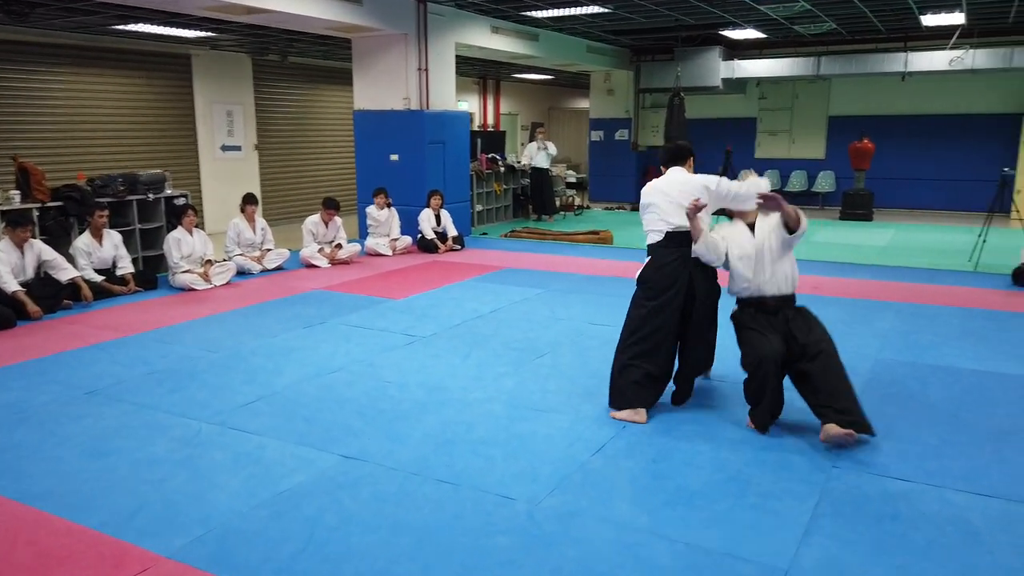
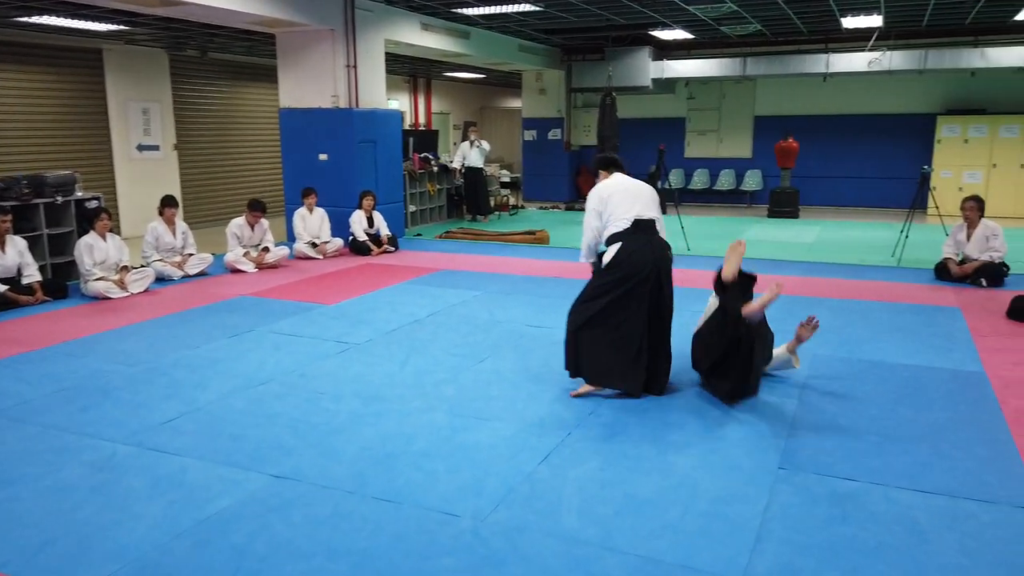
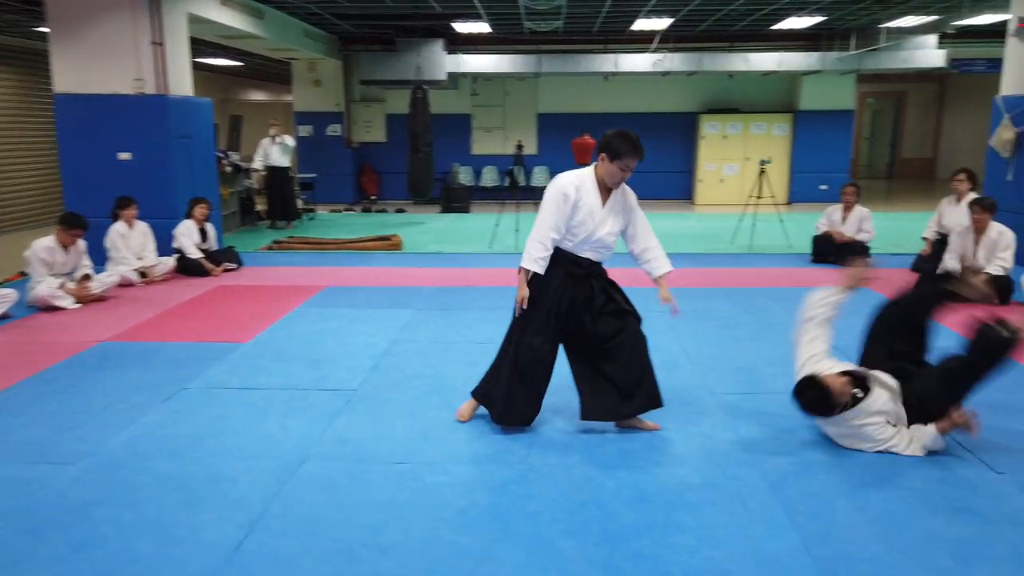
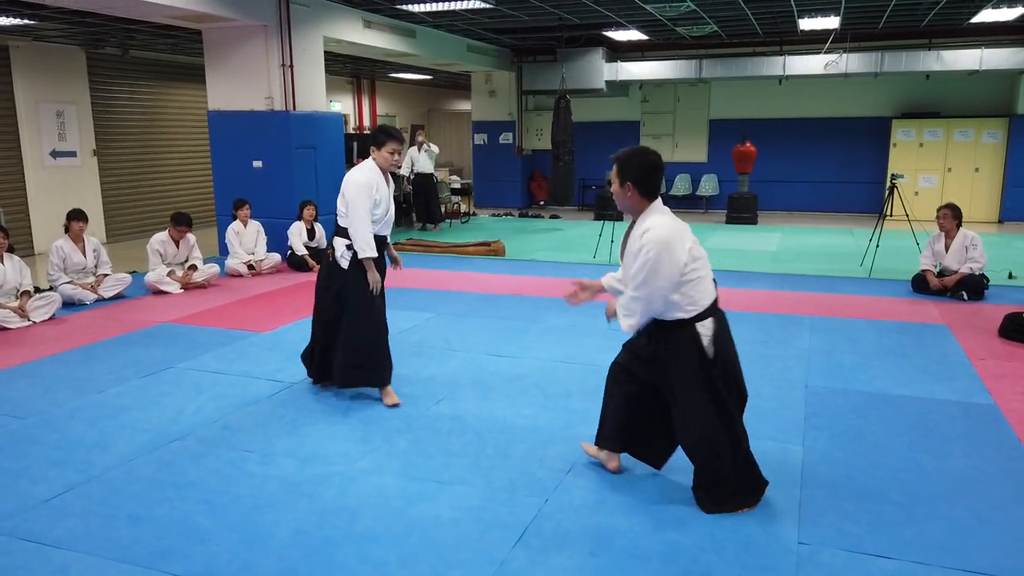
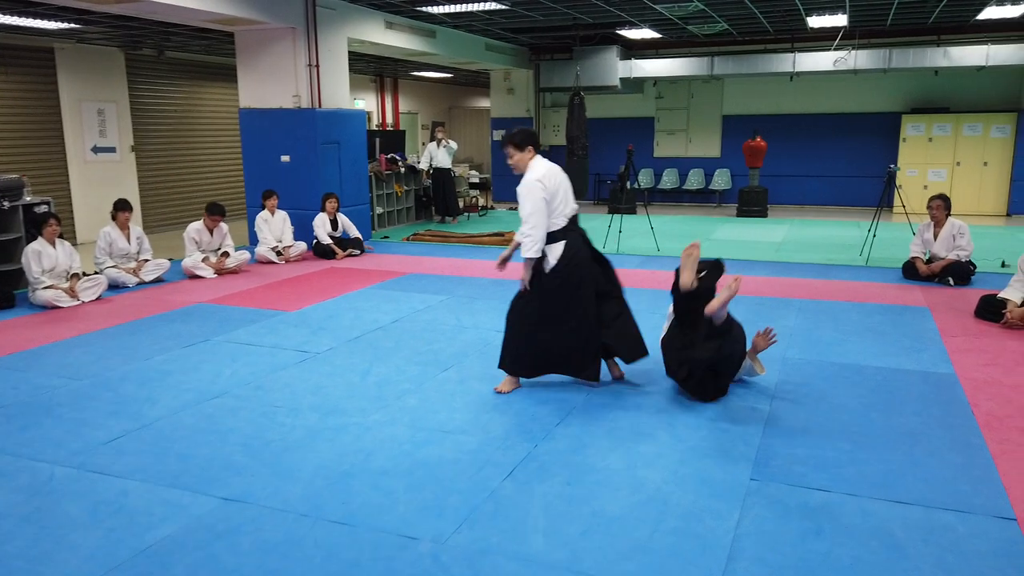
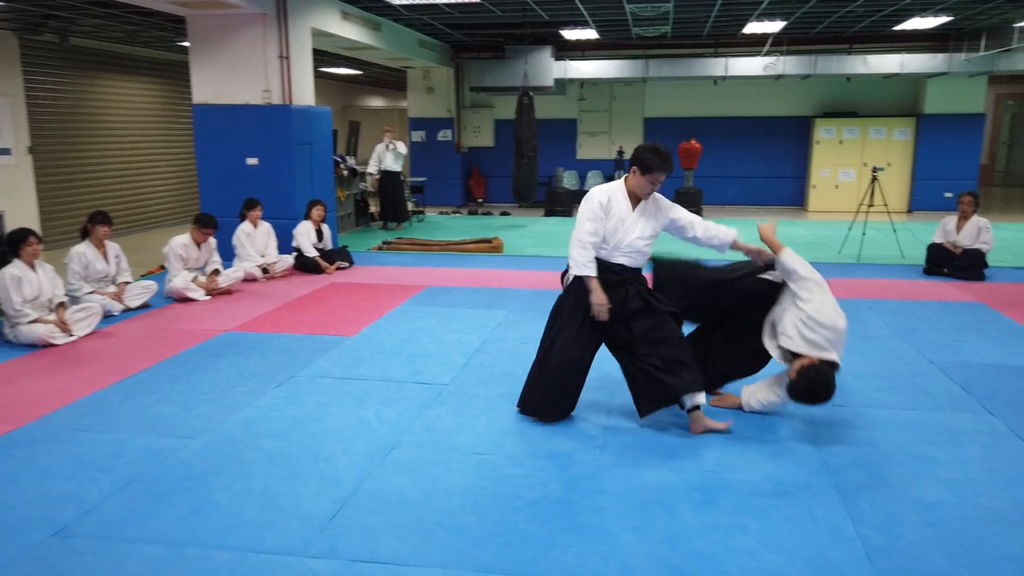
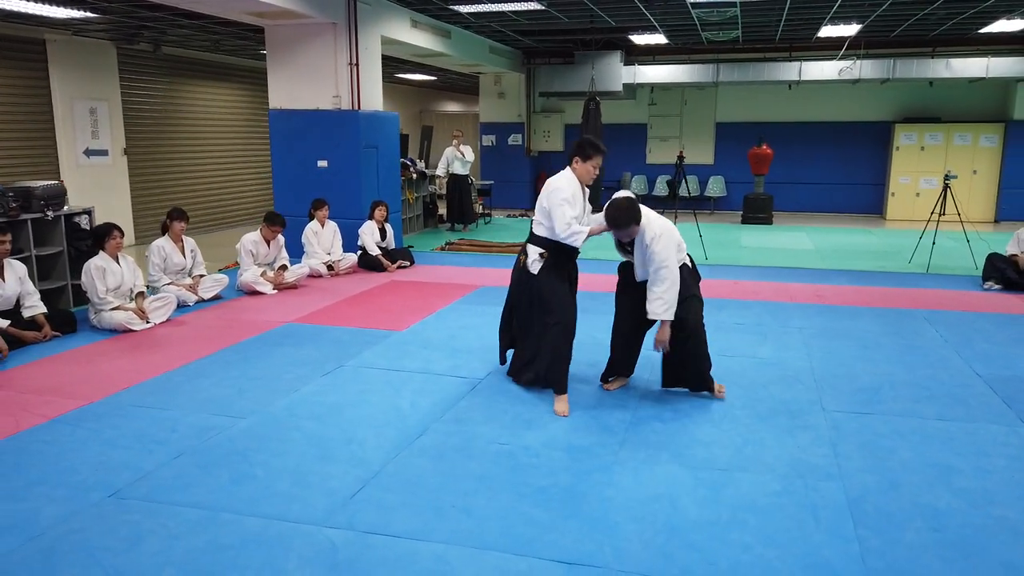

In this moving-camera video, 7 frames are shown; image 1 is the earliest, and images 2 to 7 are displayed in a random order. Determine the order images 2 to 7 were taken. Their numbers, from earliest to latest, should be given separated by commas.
2, 5, 4, 7, 6, 3
